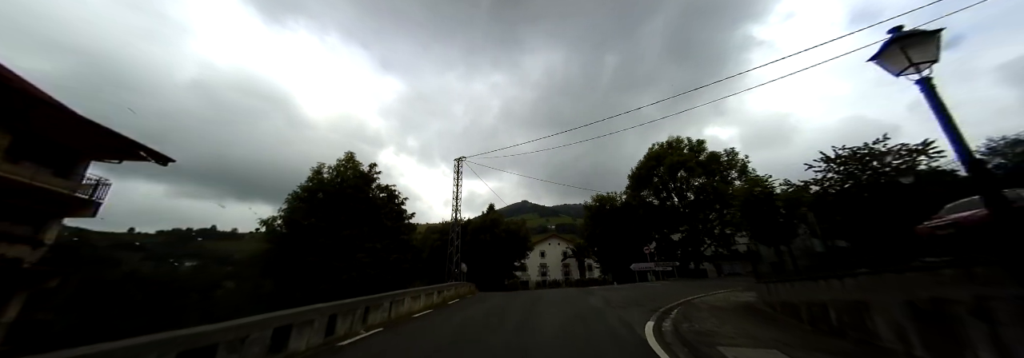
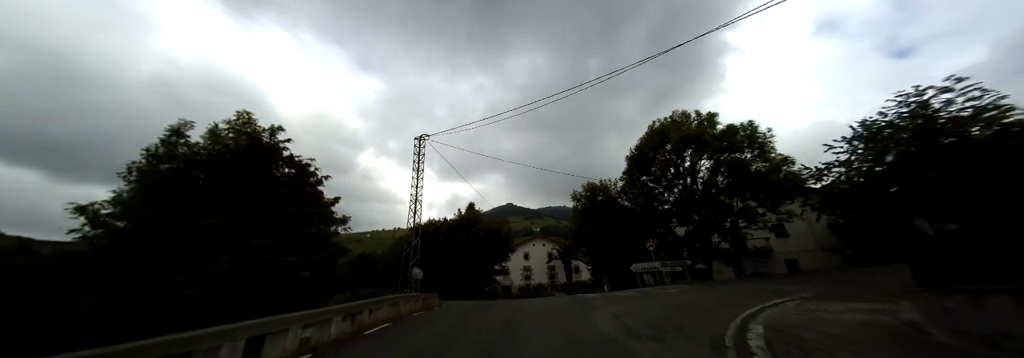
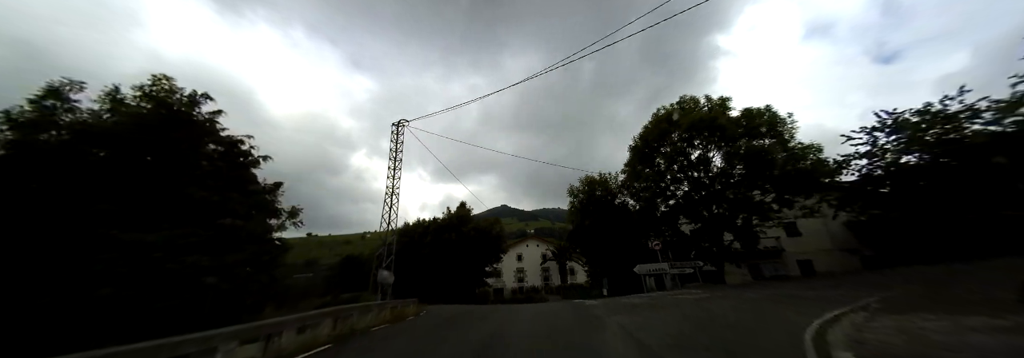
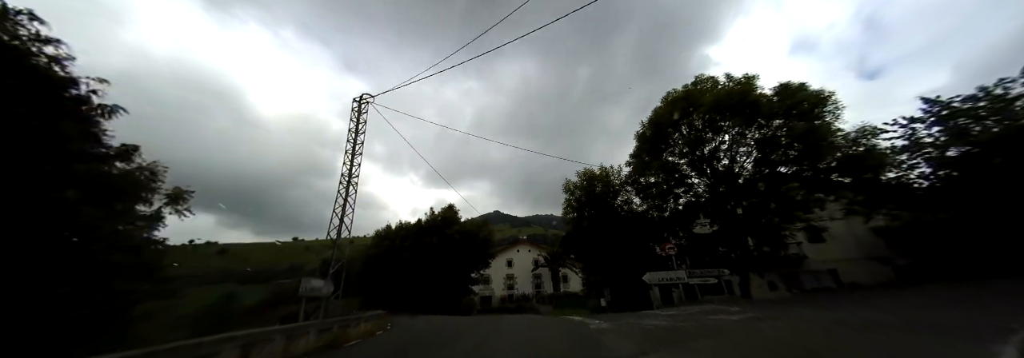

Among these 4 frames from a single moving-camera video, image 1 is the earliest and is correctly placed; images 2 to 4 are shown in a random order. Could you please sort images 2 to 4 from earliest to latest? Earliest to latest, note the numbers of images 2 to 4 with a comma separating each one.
2, 3, 4
